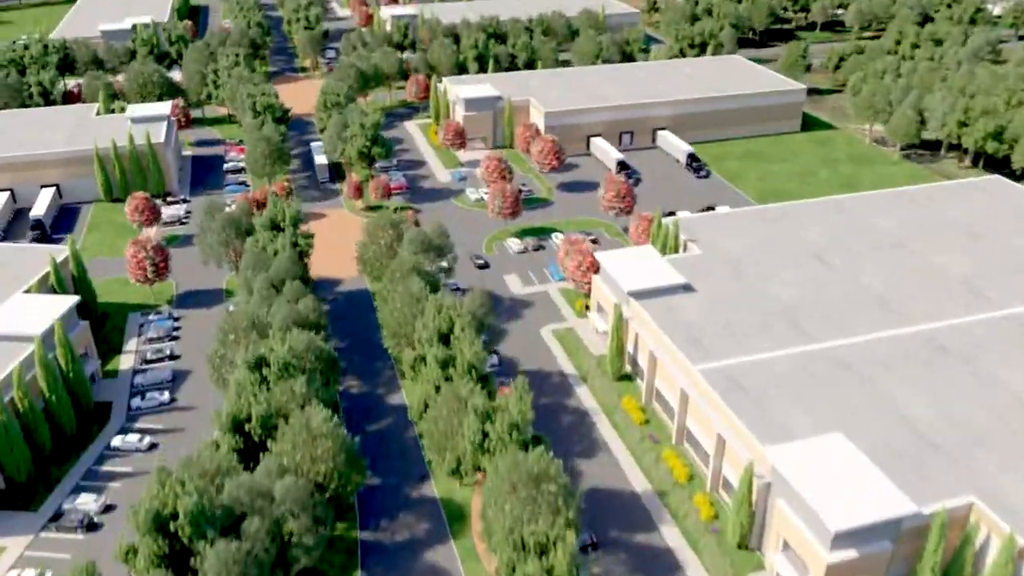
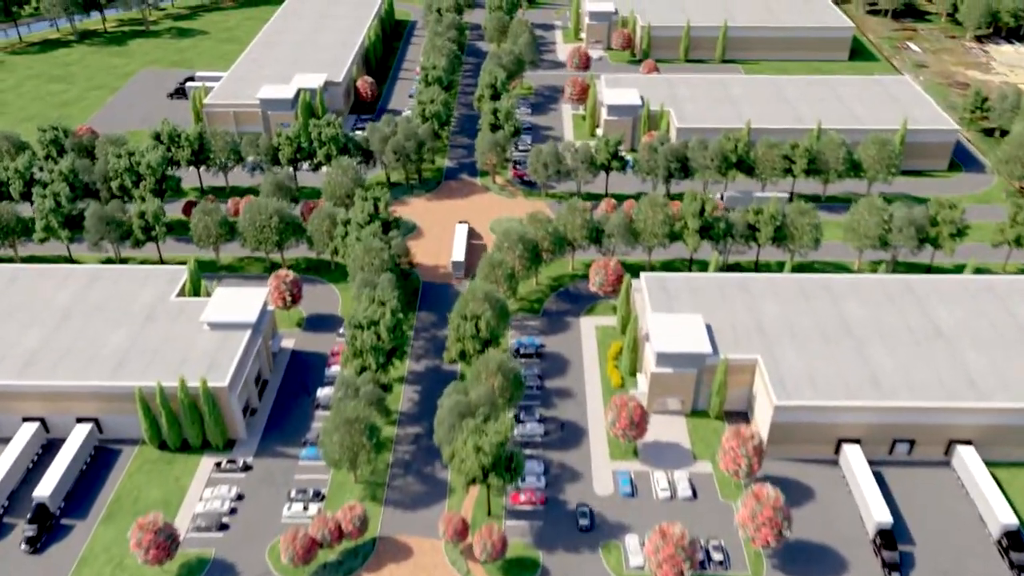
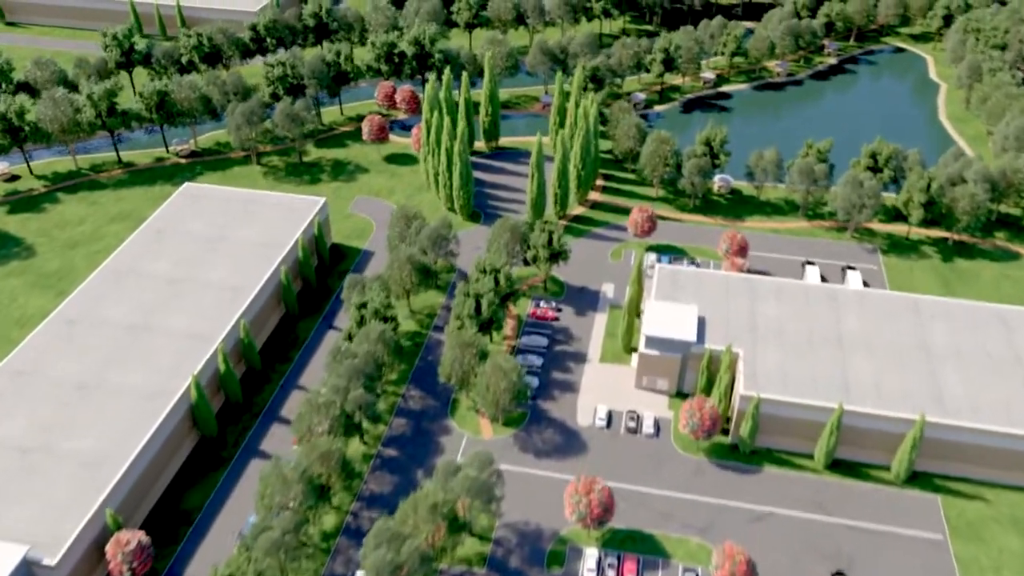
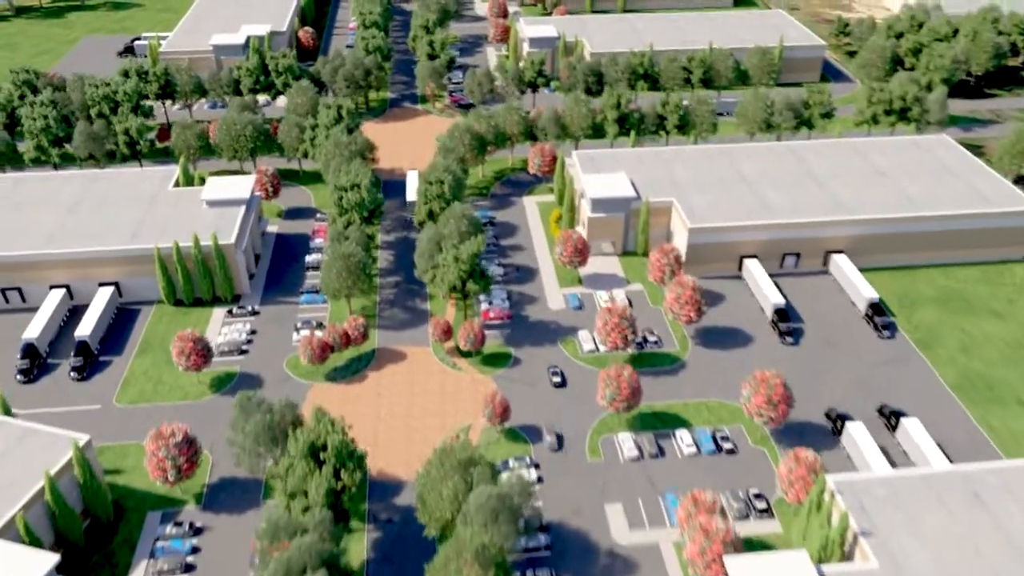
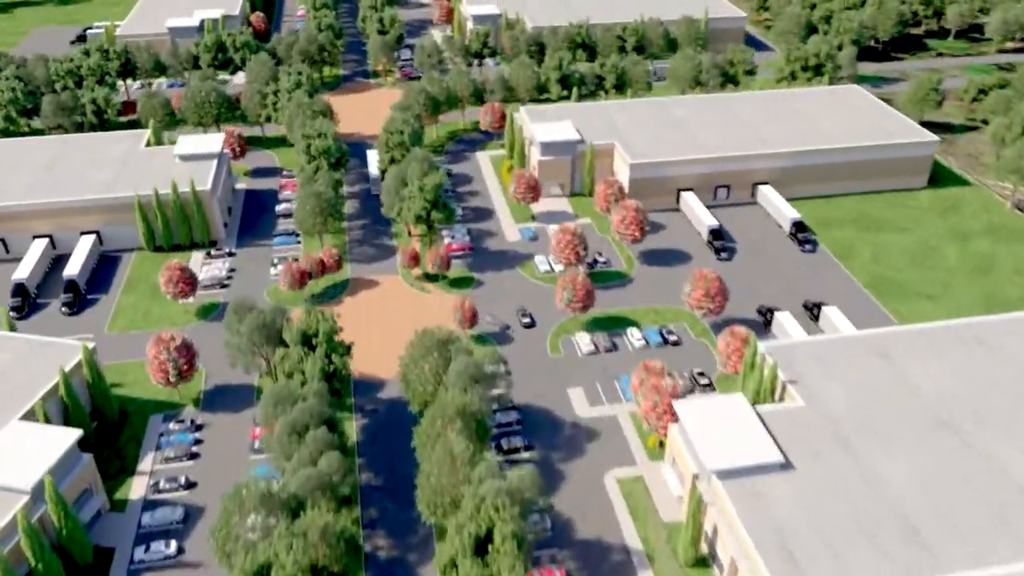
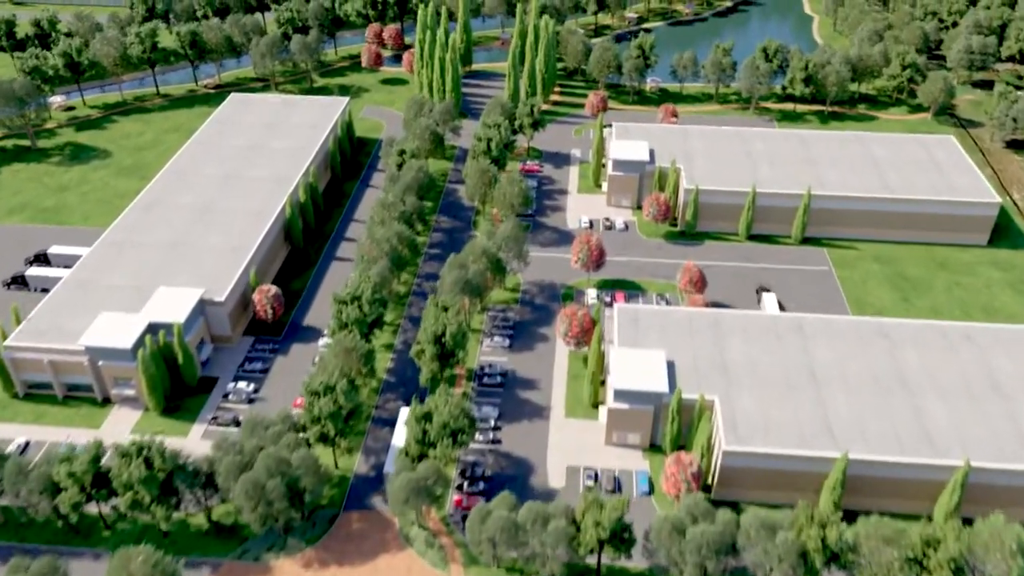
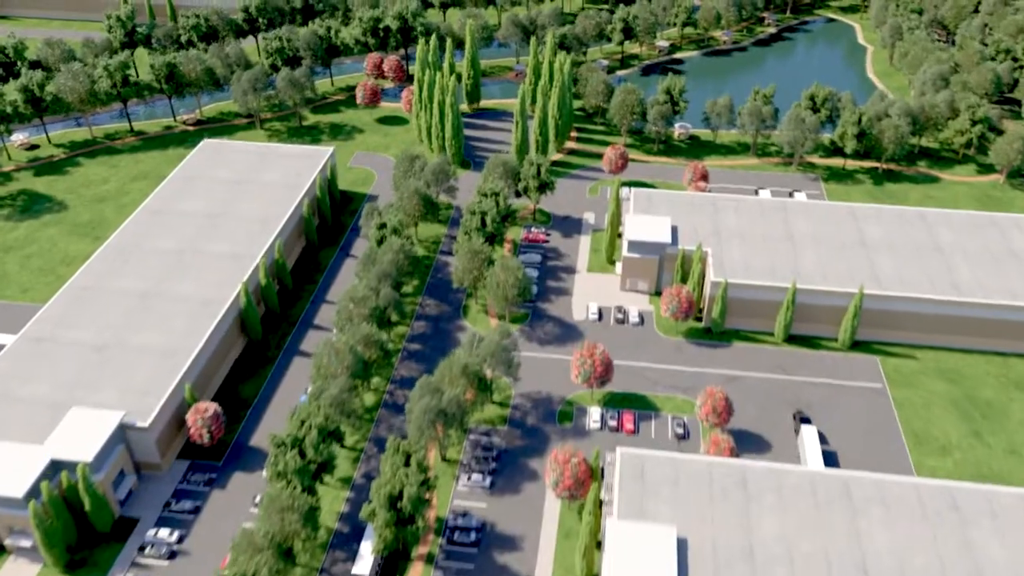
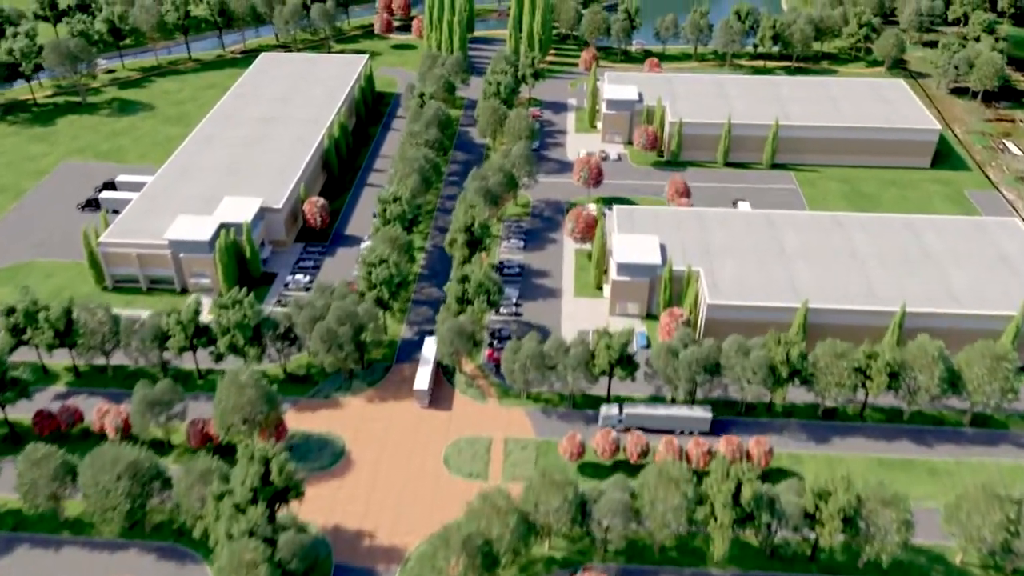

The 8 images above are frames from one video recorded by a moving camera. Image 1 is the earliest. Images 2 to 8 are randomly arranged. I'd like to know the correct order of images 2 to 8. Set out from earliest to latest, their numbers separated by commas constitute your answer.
5, 4, 2, 8, 6, 7, 3
